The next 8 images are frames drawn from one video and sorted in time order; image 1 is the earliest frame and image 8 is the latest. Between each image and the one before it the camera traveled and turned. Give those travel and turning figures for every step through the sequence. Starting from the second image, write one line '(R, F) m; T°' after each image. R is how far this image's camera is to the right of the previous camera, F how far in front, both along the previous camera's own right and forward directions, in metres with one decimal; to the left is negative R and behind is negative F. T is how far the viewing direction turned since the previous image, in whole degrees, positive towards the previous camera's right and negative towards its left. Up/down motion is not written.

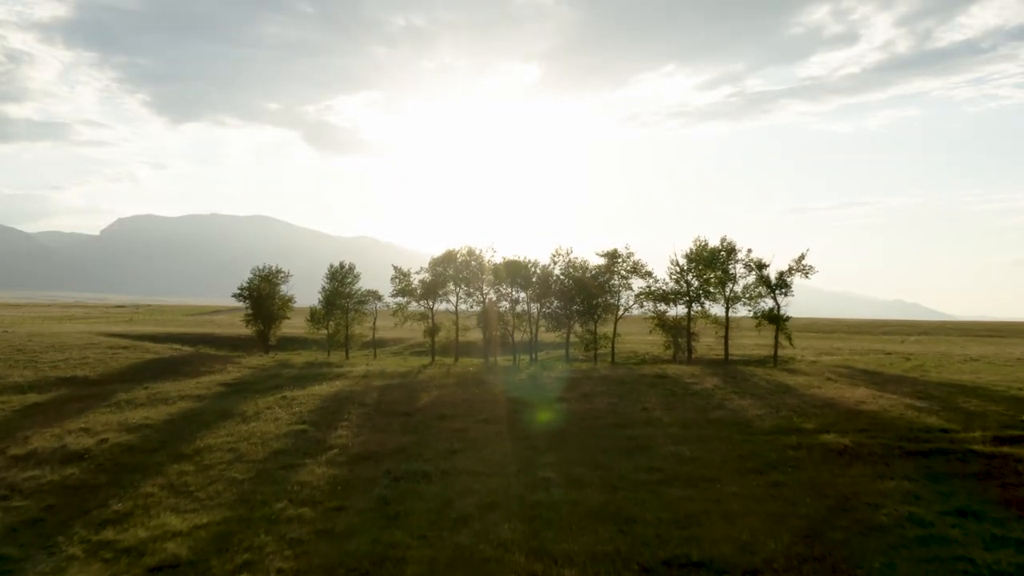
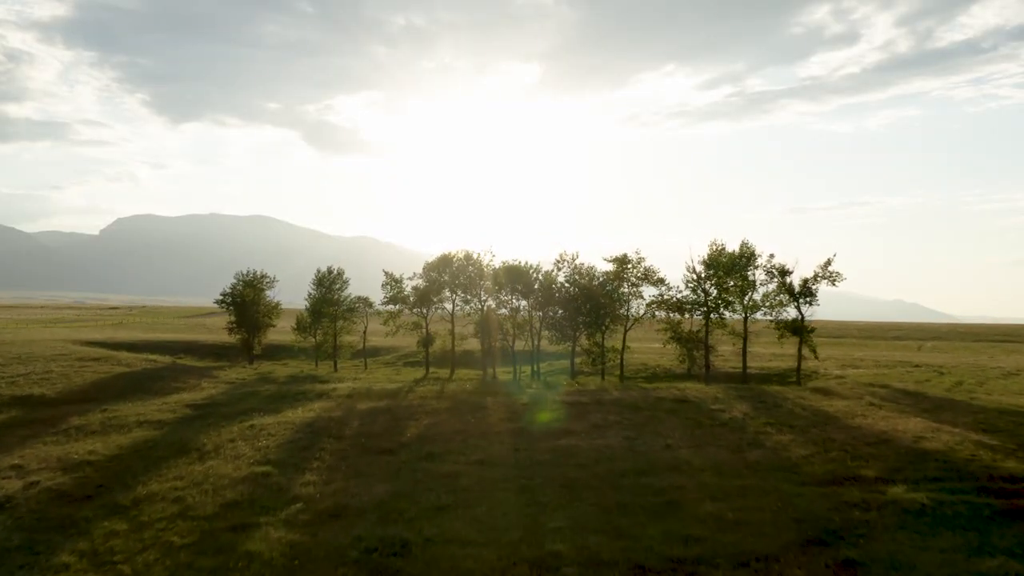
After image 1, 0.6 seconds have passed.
(0.0, +5.0) m; 0°
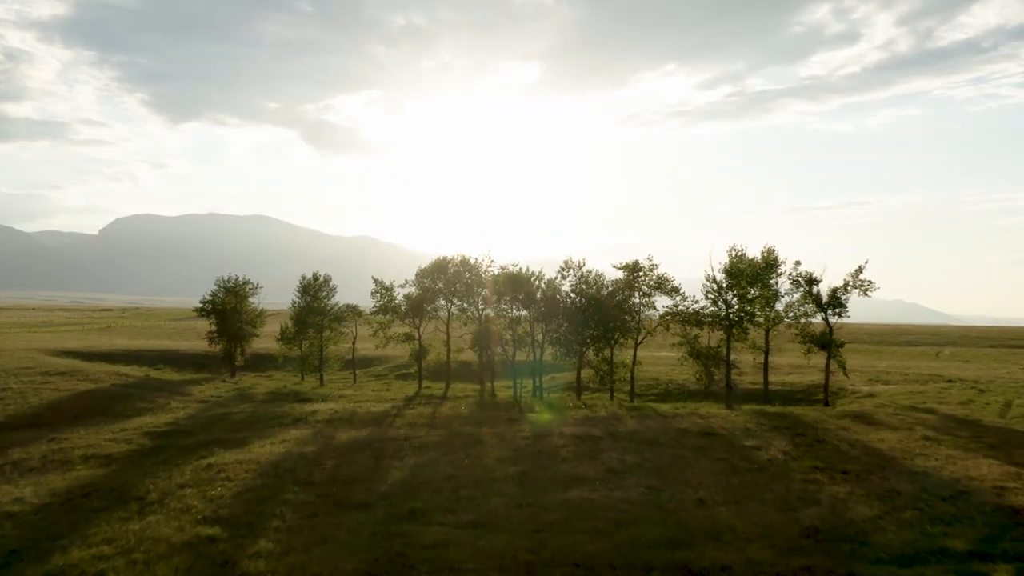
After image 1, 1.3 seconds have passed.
(0.0, +5.0) m; 0°
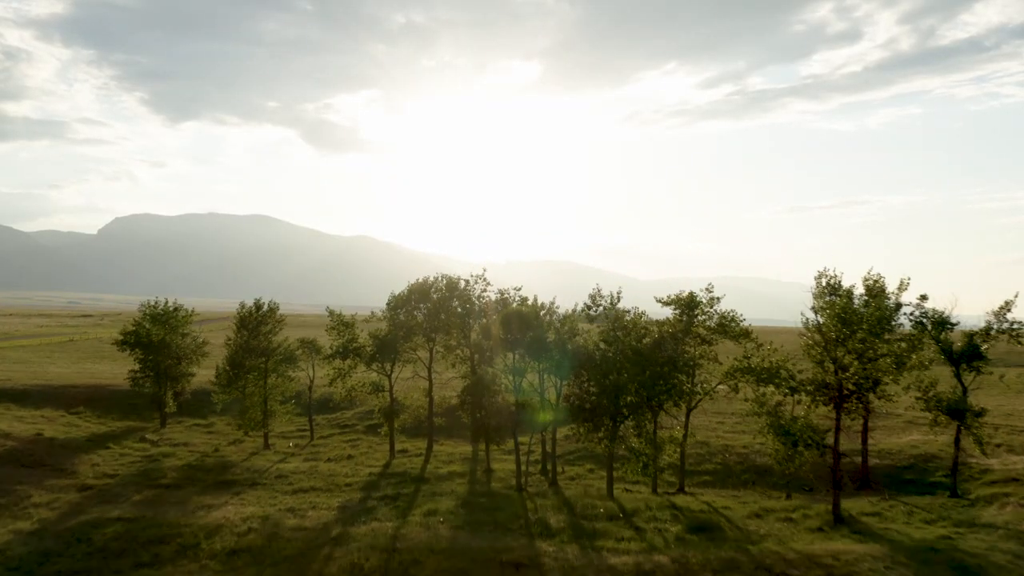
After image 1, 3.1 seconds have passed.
(-0.2, +14.9) m; 0°
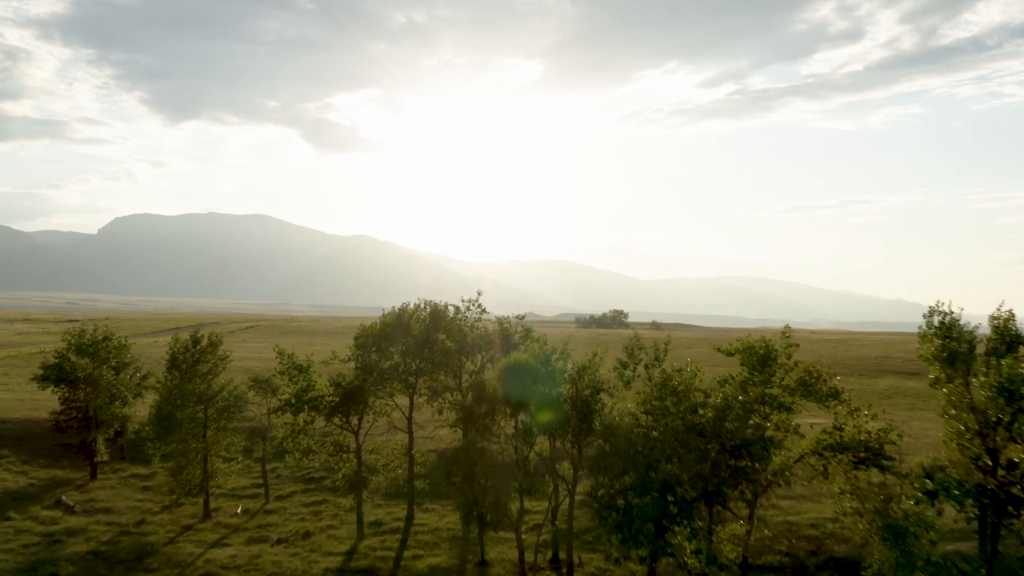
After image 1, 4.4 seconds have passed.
(-0.1, +9.9) m; 0°
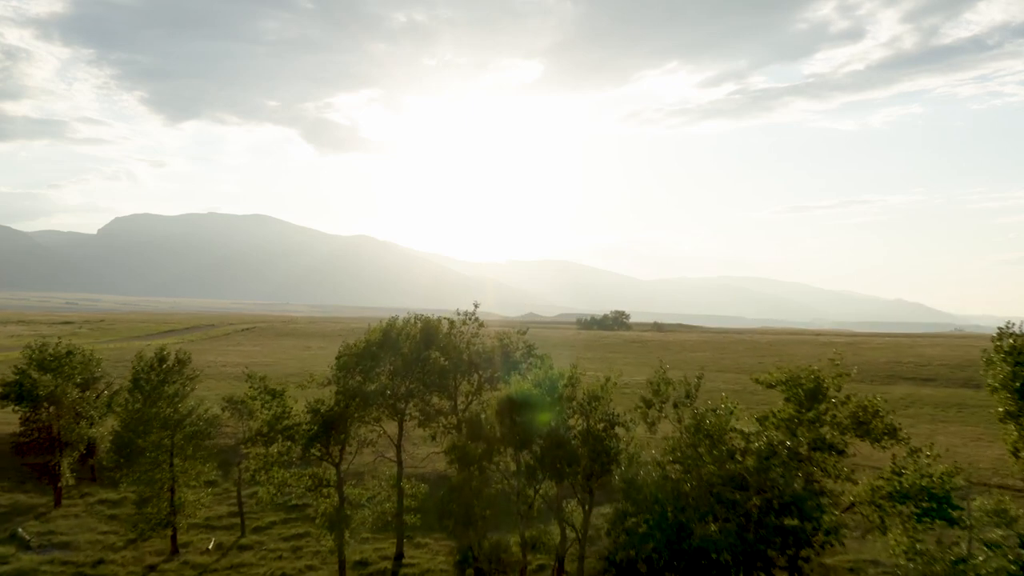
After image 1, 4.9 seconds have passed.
(-0.1, +3.9) m; 0°
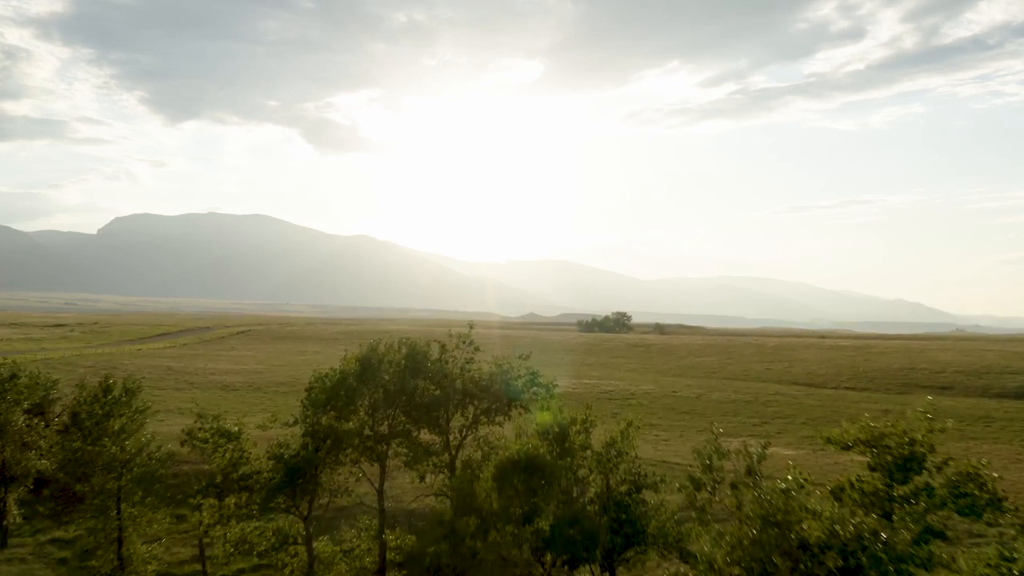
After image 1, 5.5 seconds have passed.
(-0.1, +4.8) m; 0°
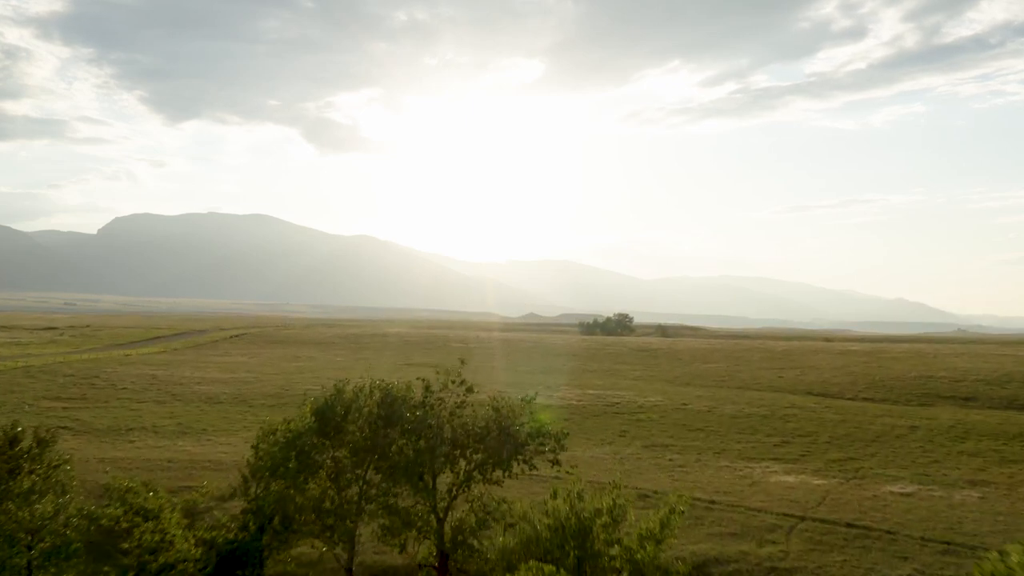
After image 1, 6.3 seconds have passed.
(-0.1, +5.8) m; 0°
